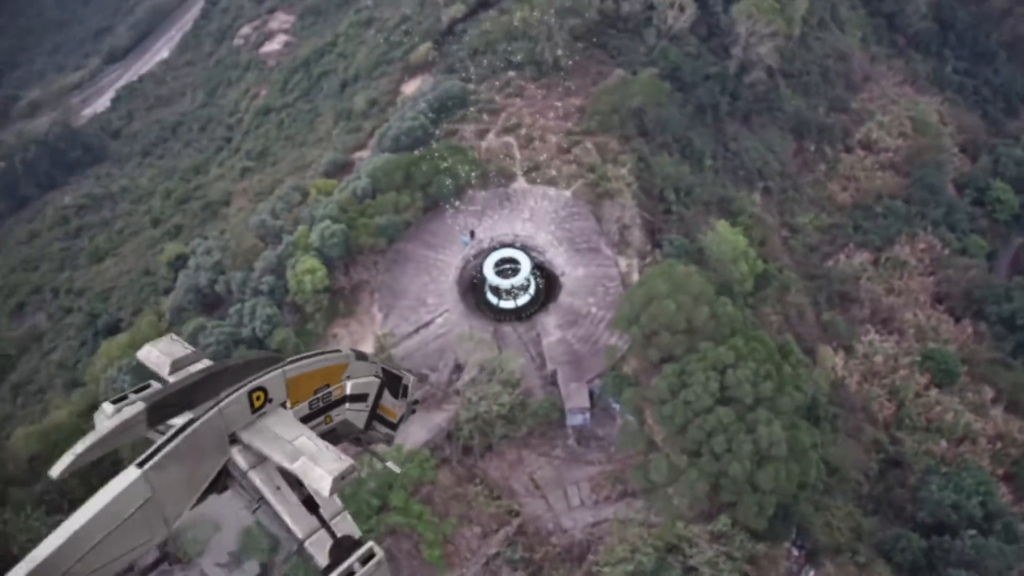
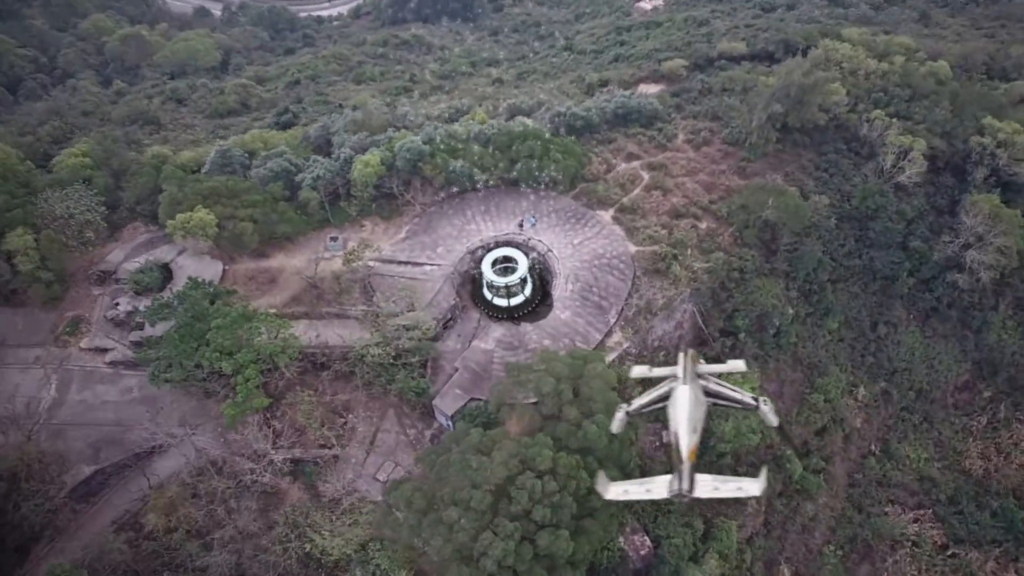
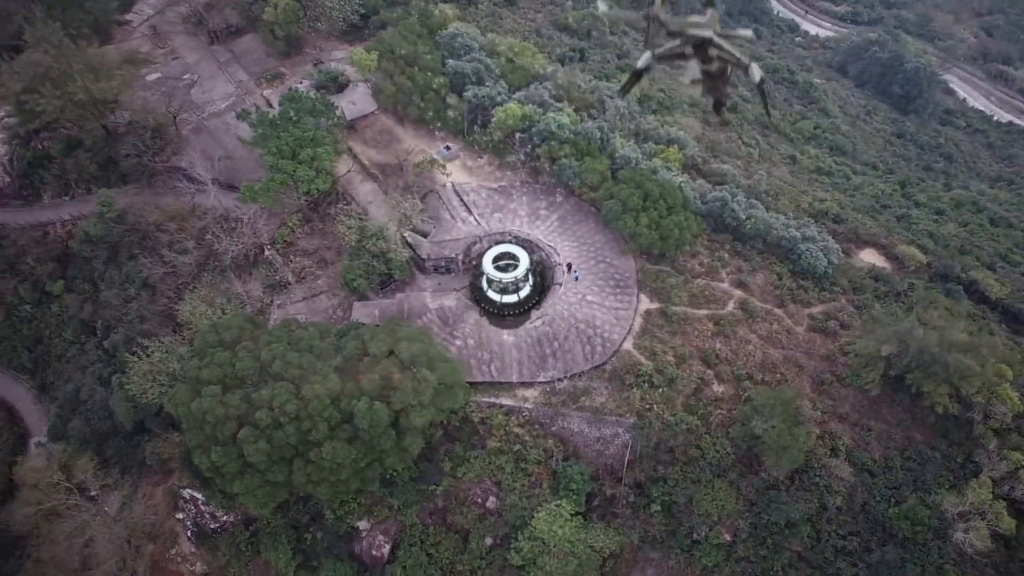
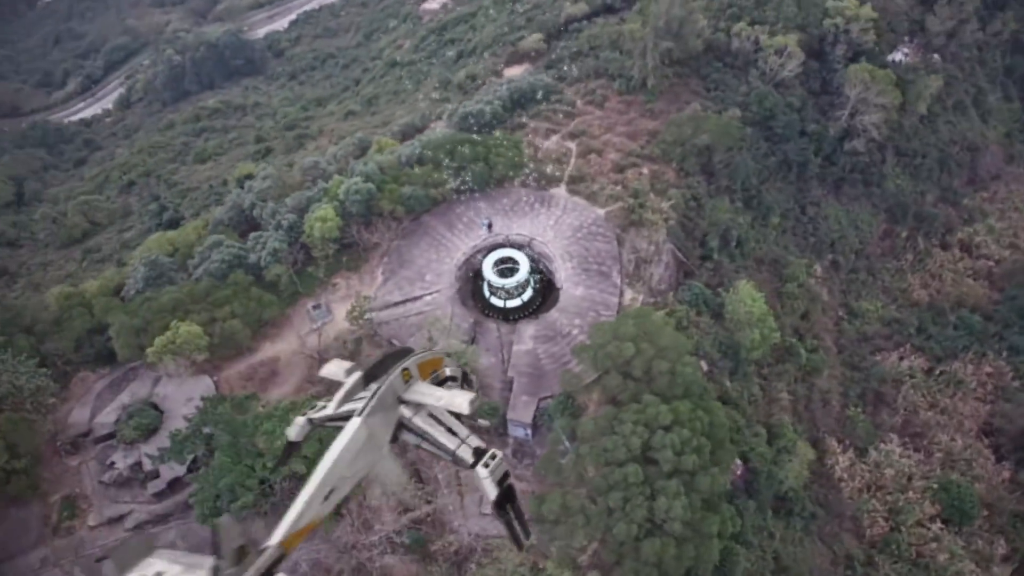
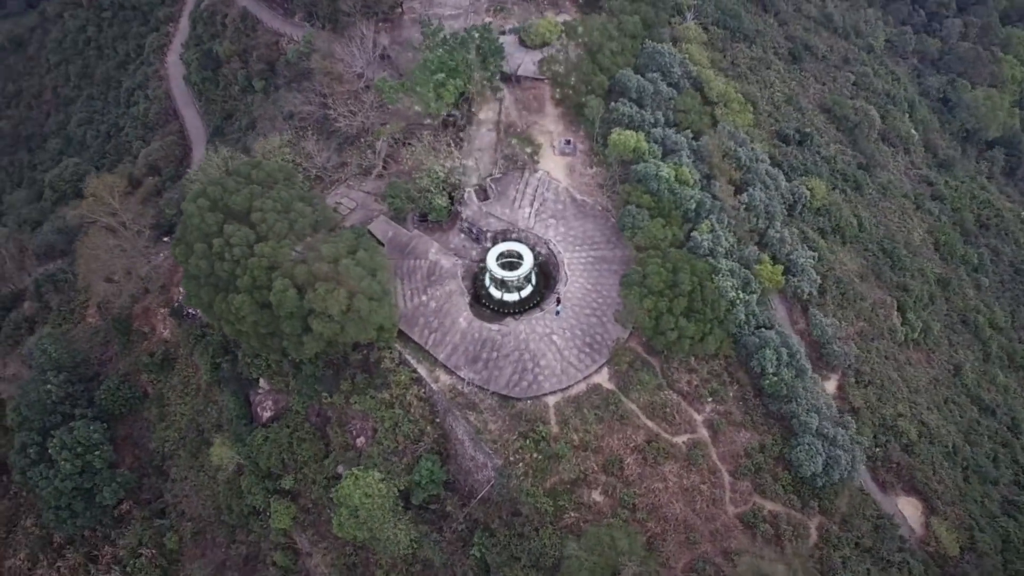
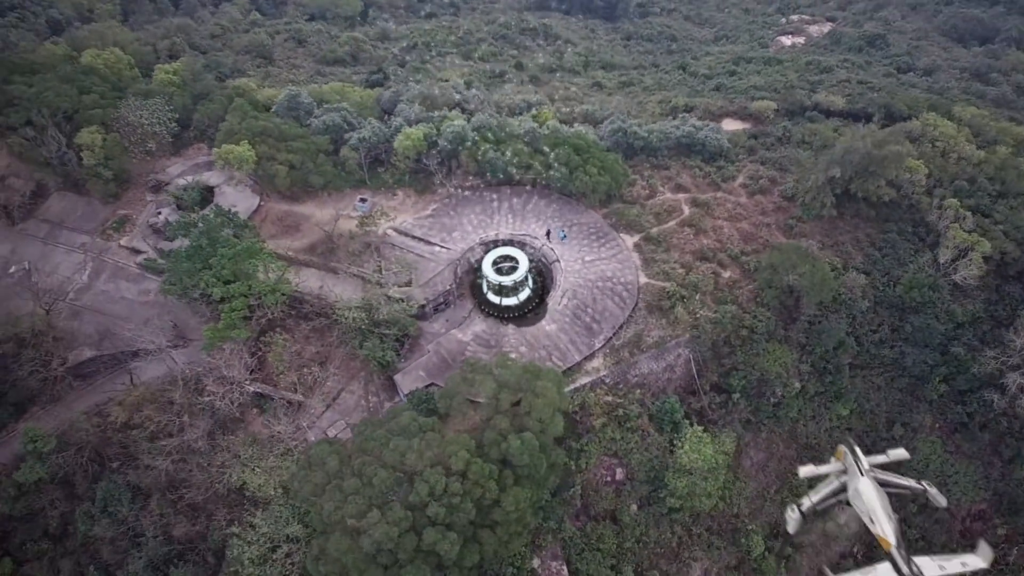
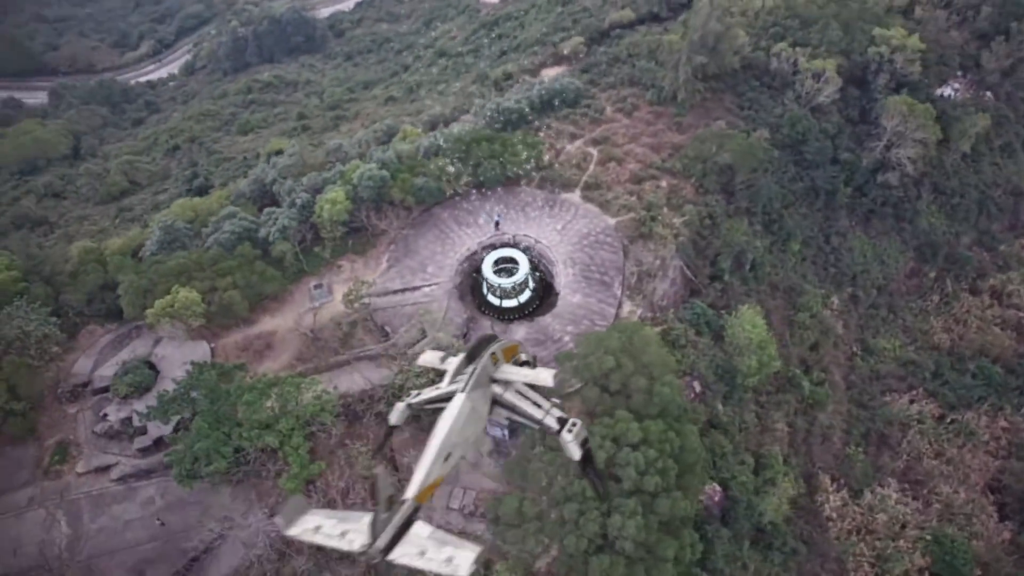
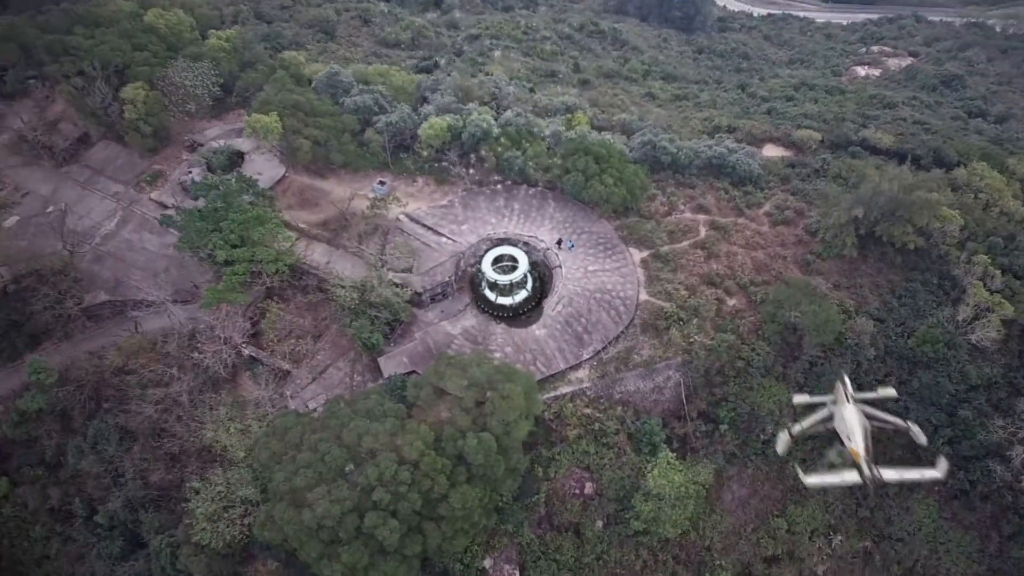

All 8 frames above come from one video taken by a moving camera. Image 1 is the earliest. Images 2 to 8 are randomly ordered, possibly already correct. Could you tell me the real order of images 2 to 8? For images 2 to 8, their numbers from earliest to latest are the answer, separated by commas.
4, 7, 2, 6, 8, 3, 5
